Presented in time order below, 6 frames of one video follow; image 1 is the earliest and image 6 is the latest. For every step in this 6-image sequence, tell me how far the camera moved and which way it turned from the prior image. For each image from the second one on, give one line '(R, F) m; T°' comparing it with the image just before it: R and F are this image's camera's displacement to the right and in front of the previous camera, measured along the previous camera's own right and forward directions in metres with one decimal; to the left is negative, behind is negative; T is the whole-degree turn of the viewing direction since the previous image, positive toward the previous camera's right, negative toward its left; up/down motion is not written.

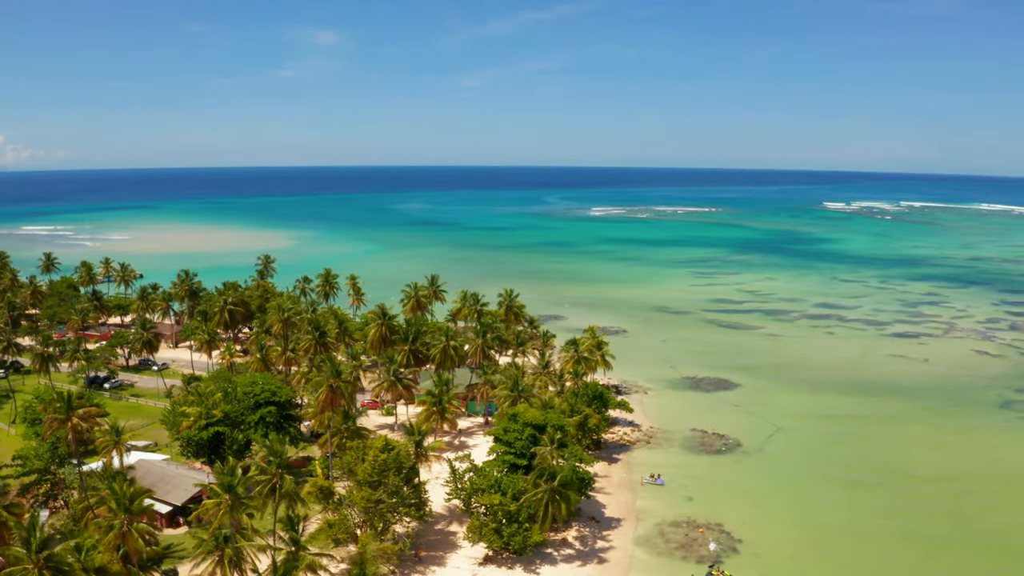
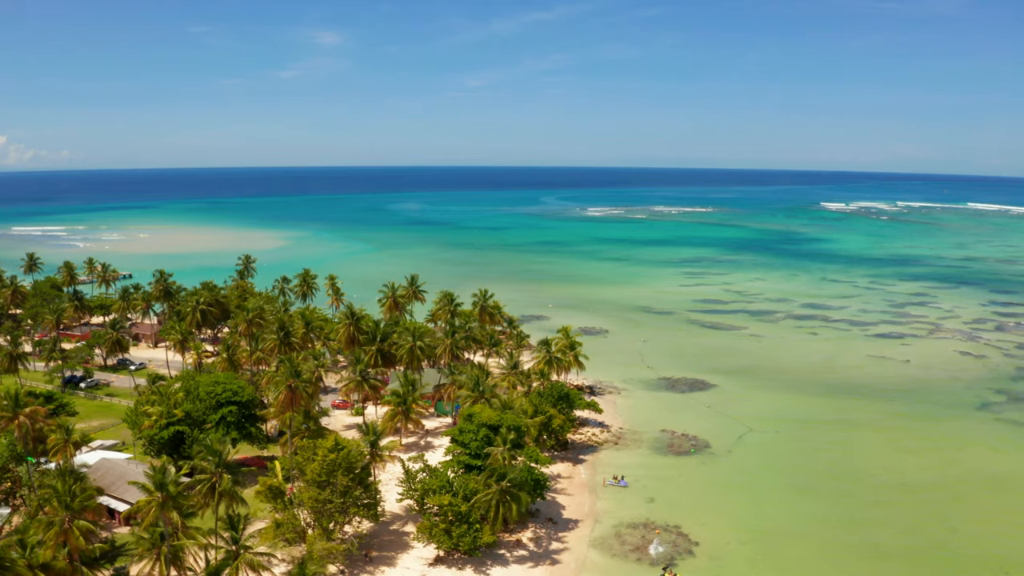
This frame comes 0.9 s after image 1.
(+2.4, +0.1) m; 0°
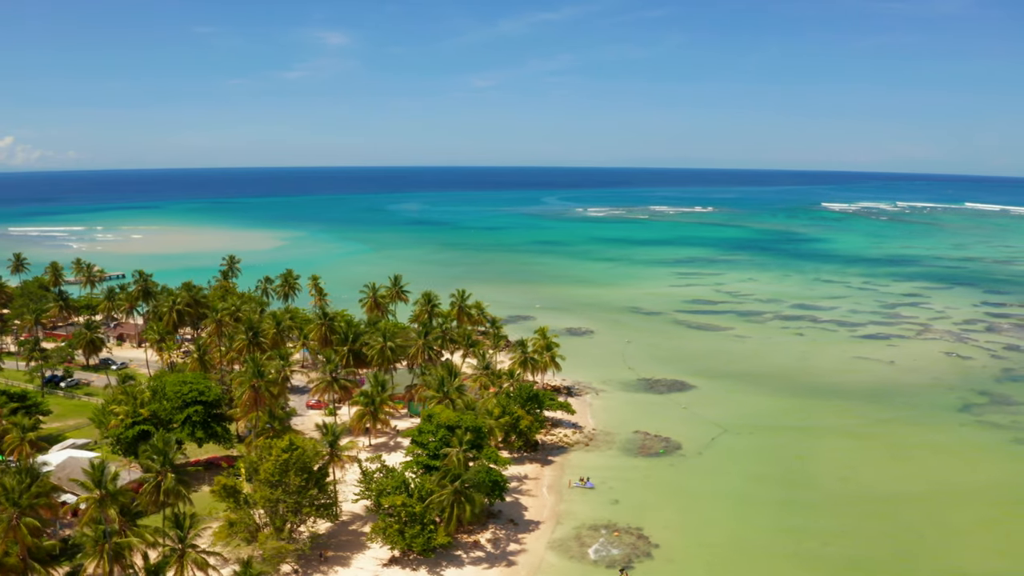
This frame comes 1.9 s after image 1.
(+2.3, +0.1) m; 0°
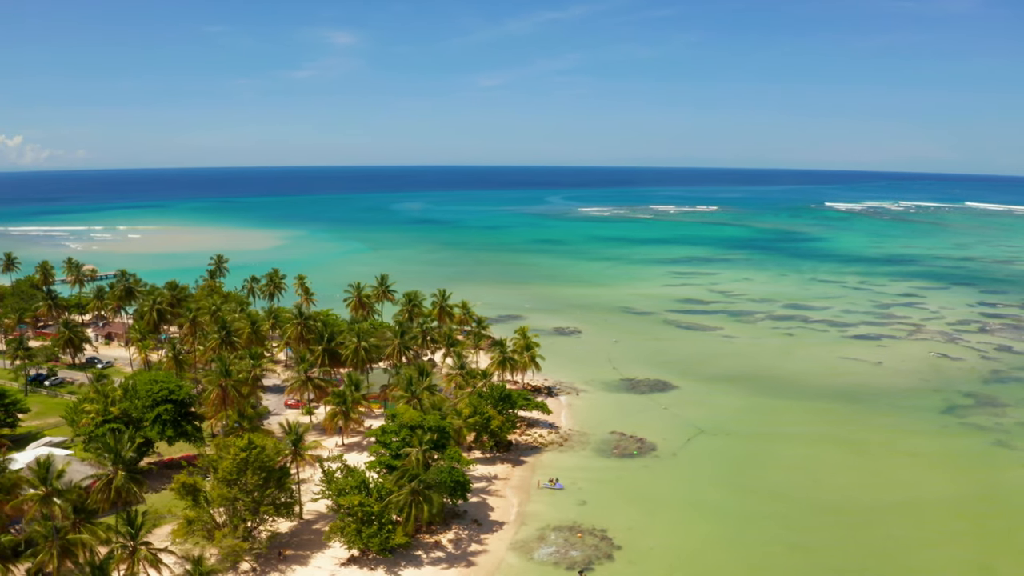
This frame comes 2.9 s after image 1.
(+2.2, +0.1) m; 0°
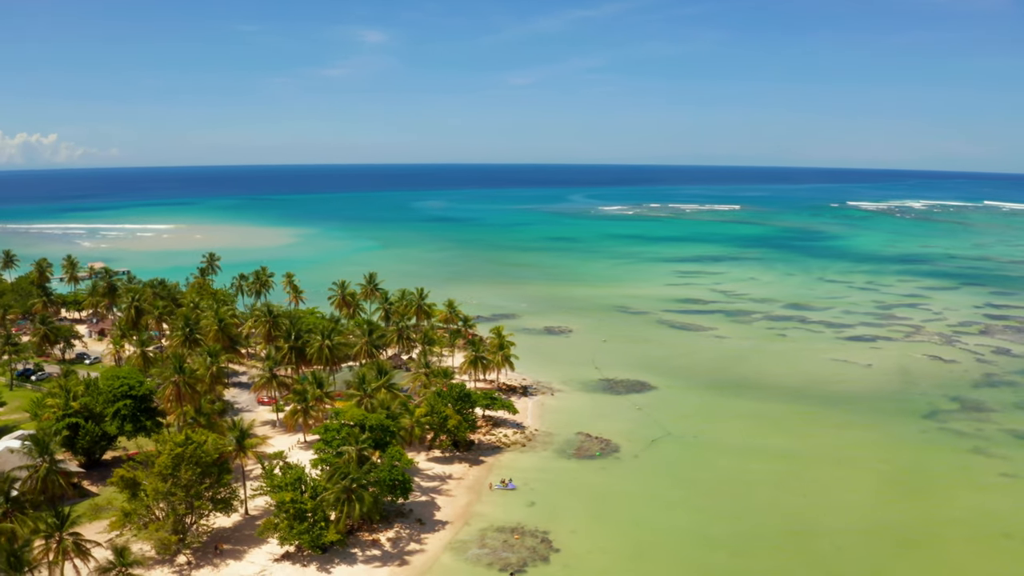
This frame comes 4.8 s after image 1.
(+4.3, +0.1) m; -2°
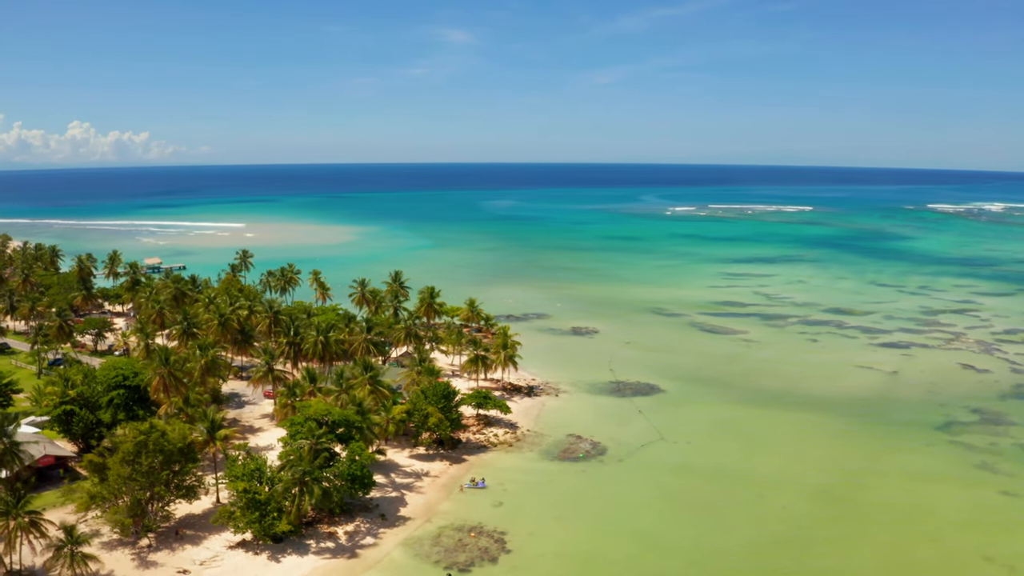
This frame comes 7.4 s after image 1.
(+5.6, +0.6) m; -6°
